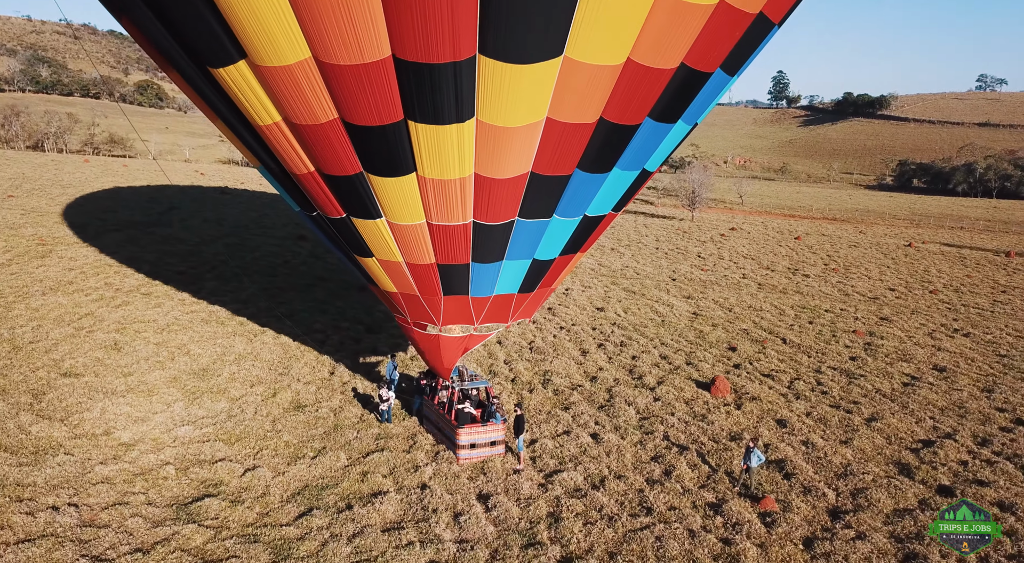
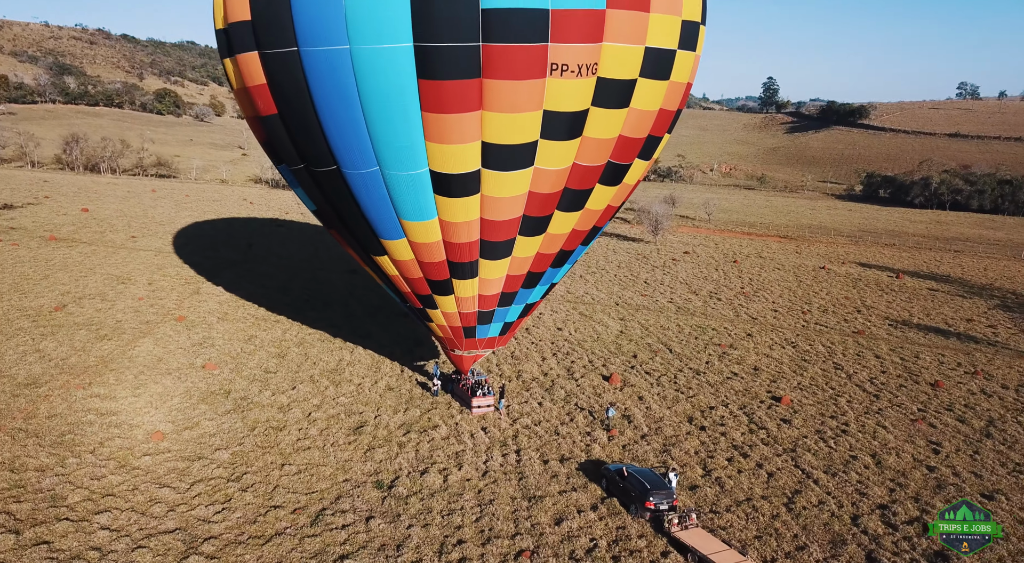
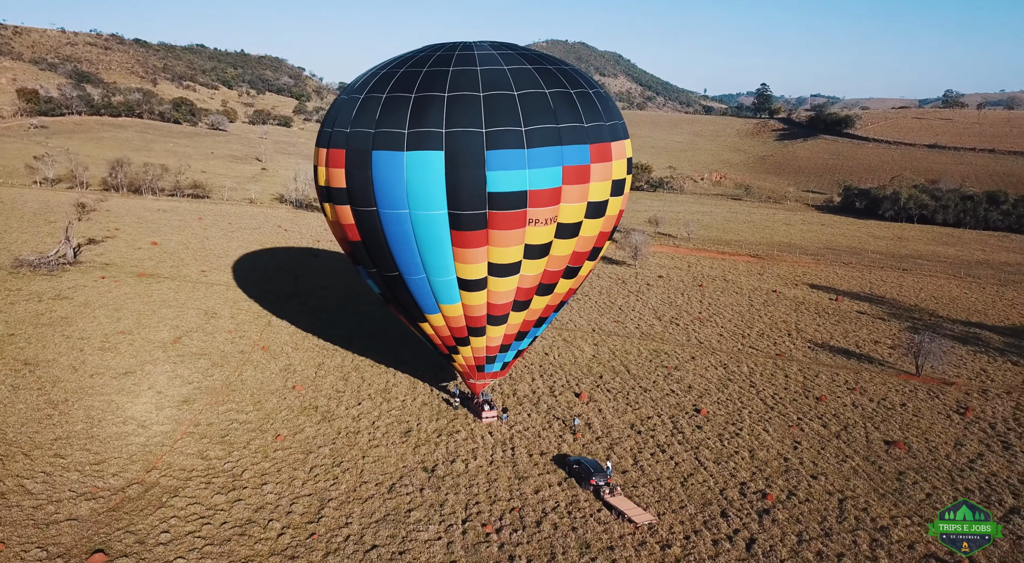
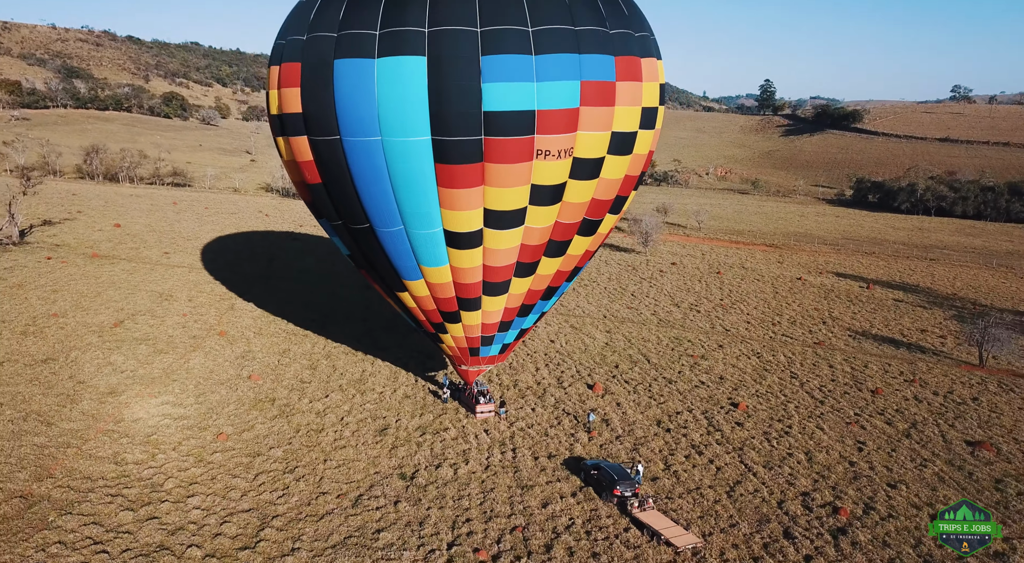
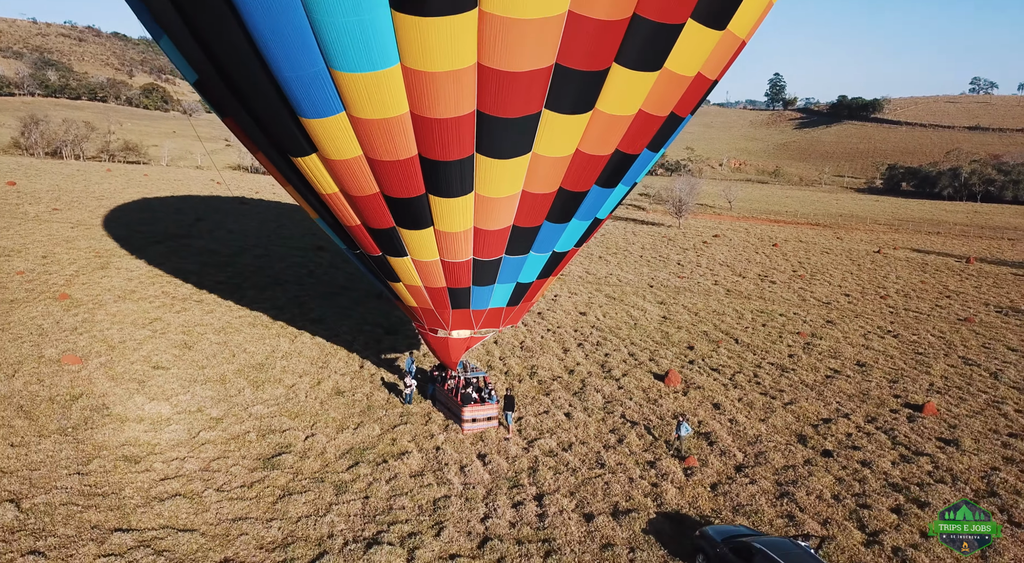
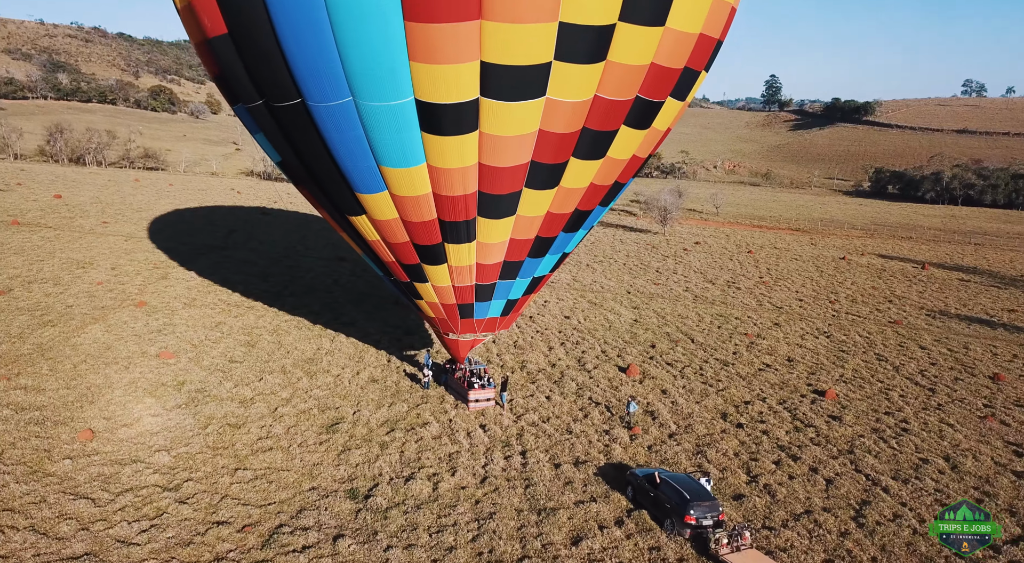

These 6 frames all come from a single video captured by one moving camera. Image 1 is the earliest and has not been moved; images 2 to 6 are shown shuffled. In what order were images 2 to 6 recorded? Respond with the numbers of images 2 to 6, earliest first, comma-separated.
5, 6, 2, 4, 3
